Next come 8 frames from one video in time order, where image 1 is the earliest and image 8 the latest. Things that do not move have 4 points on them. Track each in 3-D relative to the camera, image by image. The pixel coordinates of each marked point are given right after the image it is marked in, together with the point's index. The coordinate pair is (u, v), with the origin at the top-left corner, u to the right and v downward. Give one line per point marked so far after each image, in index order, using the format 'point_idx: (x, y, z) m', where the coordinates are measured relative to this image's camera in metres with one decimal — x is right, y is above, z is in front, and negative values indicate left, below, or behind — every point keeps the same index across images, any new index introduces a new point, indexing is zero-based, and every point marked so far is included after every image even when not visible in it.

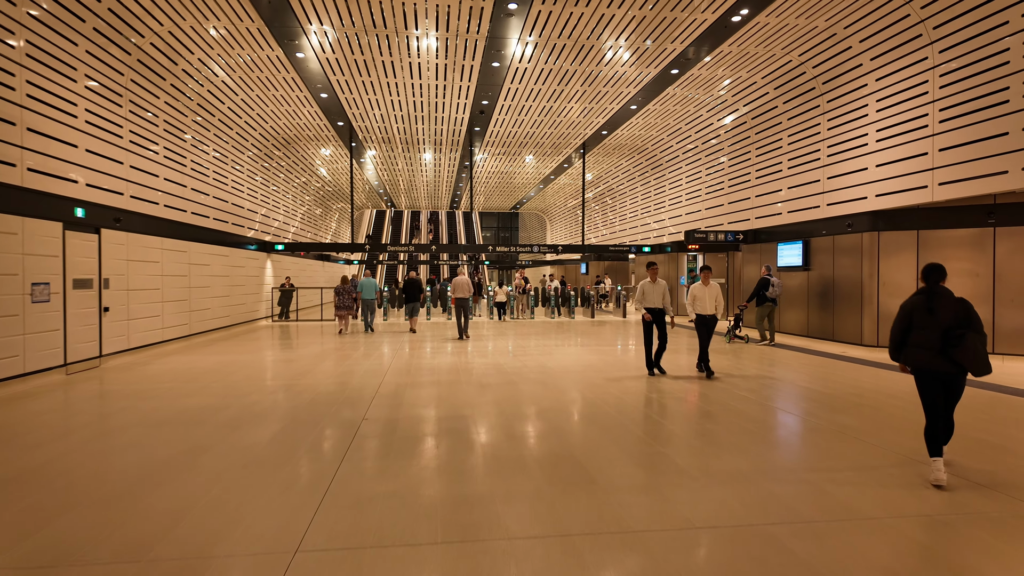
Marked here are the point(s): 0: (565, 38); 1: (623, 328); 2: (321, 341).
0: (+0.8, +3.7, +8.8) m
1: (+2.6, -0.9, +13.7) m
2: (-4.2, -1.1, +13.0) m
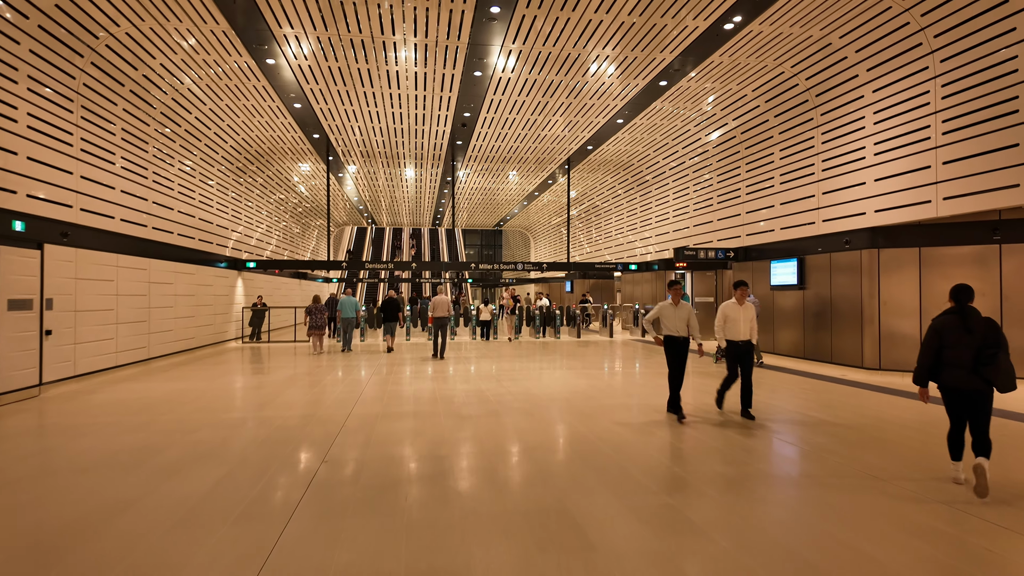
0: (+0.5, +3.4, +8.4) m
1: (+2.2, -1.4, +13.2) m
2: (-4.5, -1.5, +12.3) m
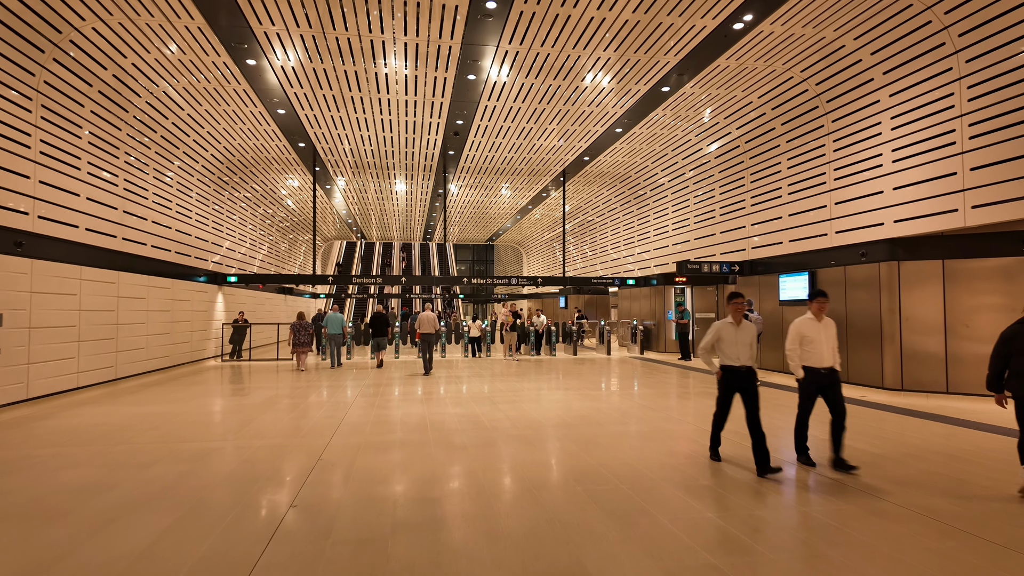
0: (+0.5, +3.2, +7.9) m
1: (+2.1, -1.7, +12.7) m
2: (-4.6, -1.8, +11.7) m
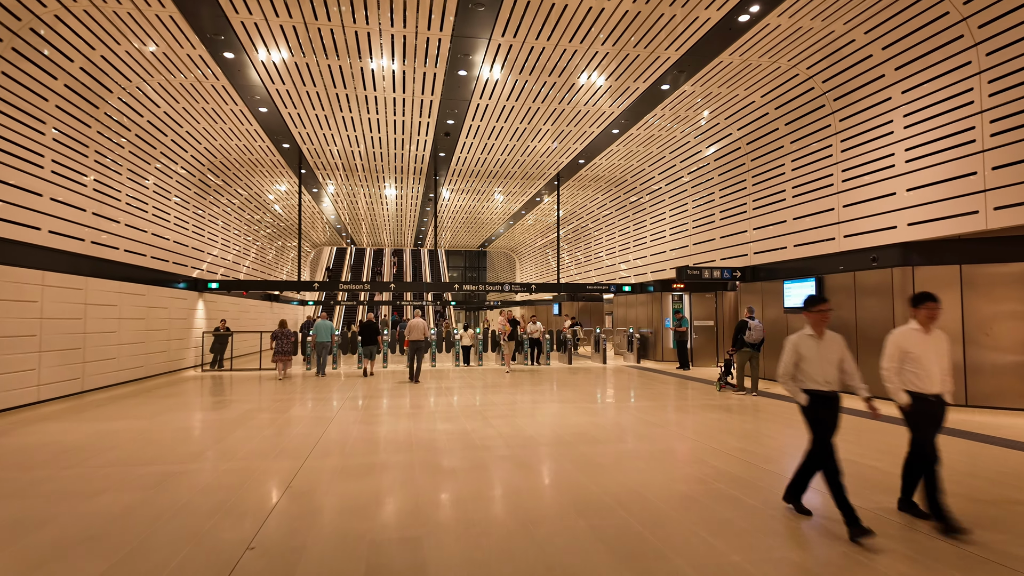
0: (+0.4, +3.1, +7.6) m
1: (+1.9, -1.8, +12.3) m
2: (-4.8, -1.9, +11.2) m
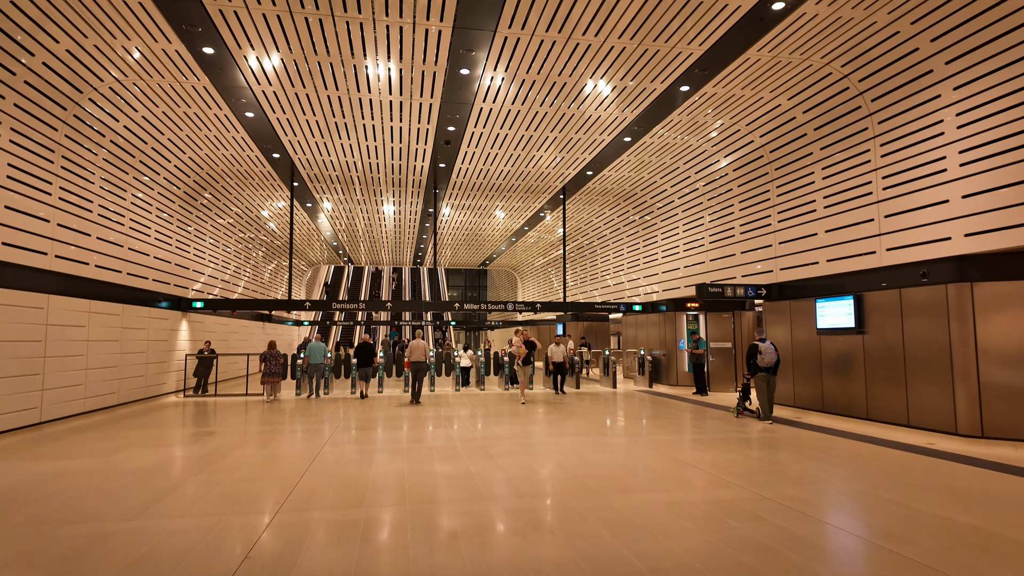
0: (+0.5, +2.9, +6.9) m
1: (+2.0, -2.2, +11.5) m
2: (-4.7, -2.3, +10.3) m
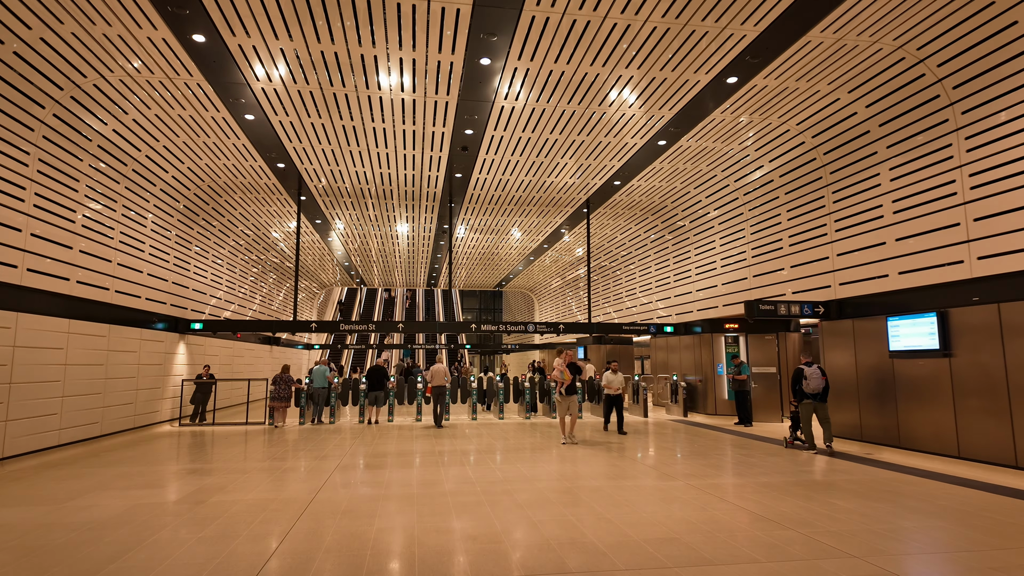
0: (+0.8, +2.8, +6.1) m
1: (+2.4, -2.5, +10.4) m
2: (-4.3, -2.6, +9.4) m
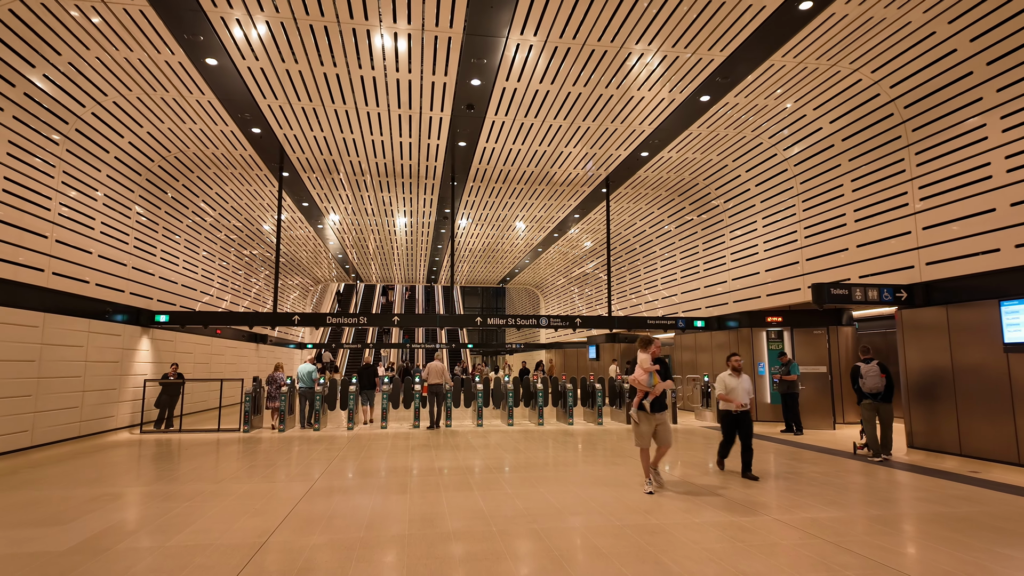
0: (+0.9, +3.0, +4.7) m
1: (+2.6, -2.3, +9.0) m
2: (-4.1, -2.4, +8.0) m
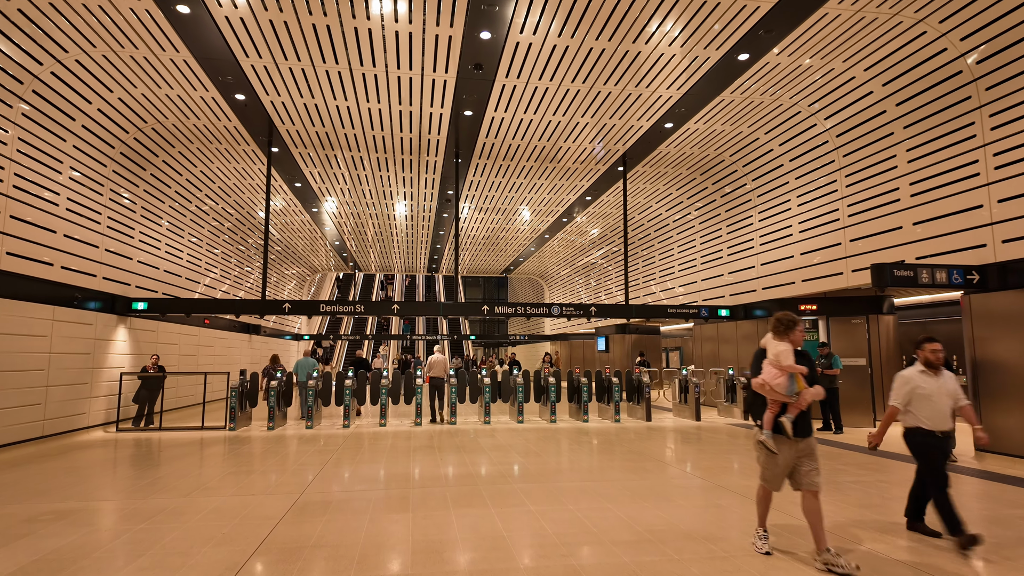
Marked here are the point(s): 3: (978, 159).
0: (+1.1, +3.1, +3.9) m
1: (+2.7, -2.1, +8.2) m
2: (-4.0, -2.2, +7.3) m
3: (+4.7, +1.3, +6.2) m
